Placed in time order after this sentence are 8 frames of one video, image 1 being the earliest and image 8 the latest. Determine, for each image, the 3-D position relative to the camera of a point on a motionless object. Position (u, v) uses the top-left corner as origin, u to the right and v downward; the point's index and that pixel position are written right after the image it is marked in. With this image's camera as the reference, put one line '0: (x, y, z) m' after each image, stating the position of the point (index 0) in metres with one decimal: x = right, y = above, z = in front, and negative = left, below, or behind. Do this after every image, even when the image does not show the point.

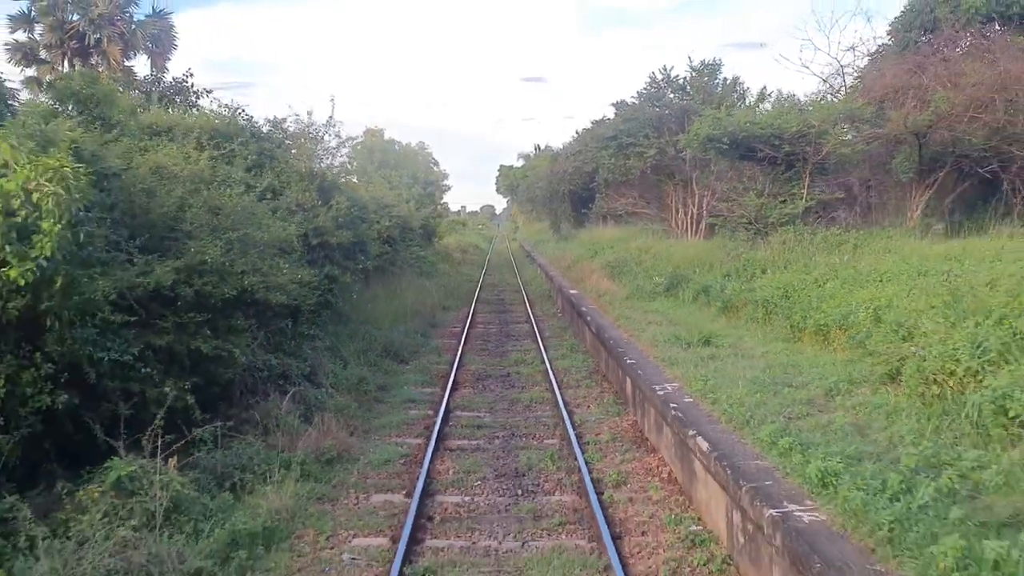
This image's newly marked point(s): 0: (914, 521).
0: (+1.4, -0.8, +3.5) m
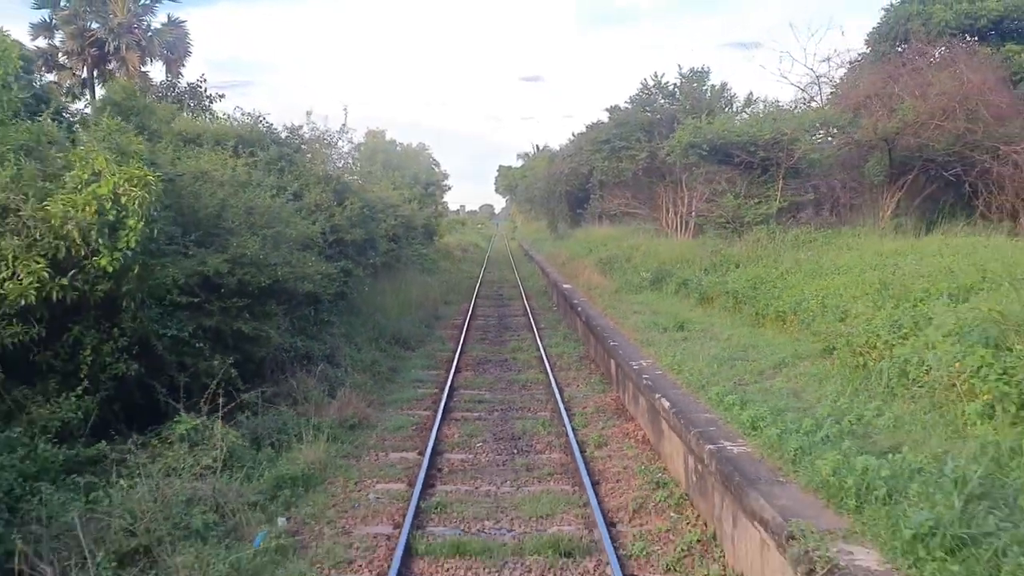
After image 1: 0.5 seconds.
0: (+1.3, -0.7, +4.6) m
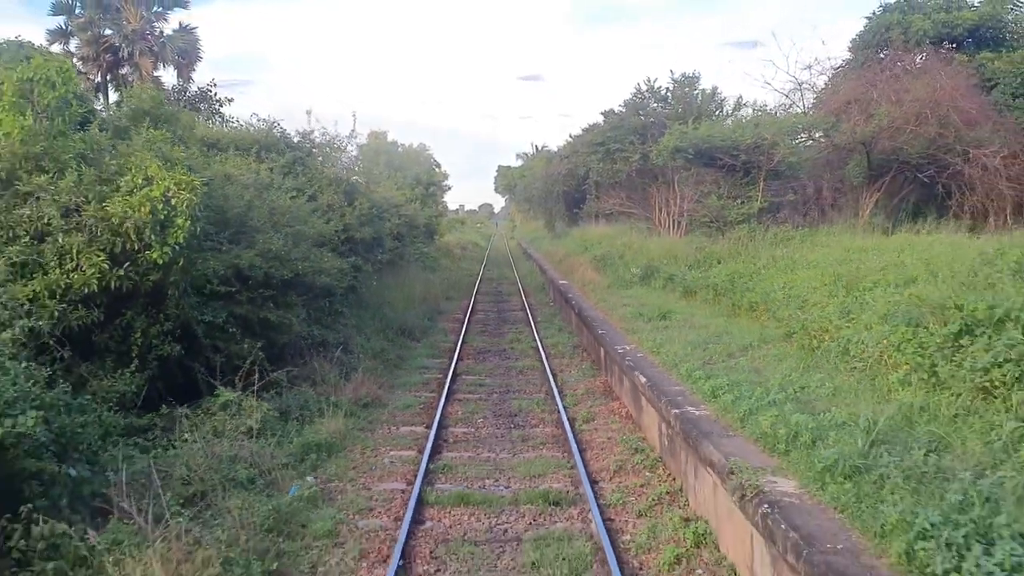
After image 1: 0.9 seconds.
0: (+1.3, -0.6, +5.5) m
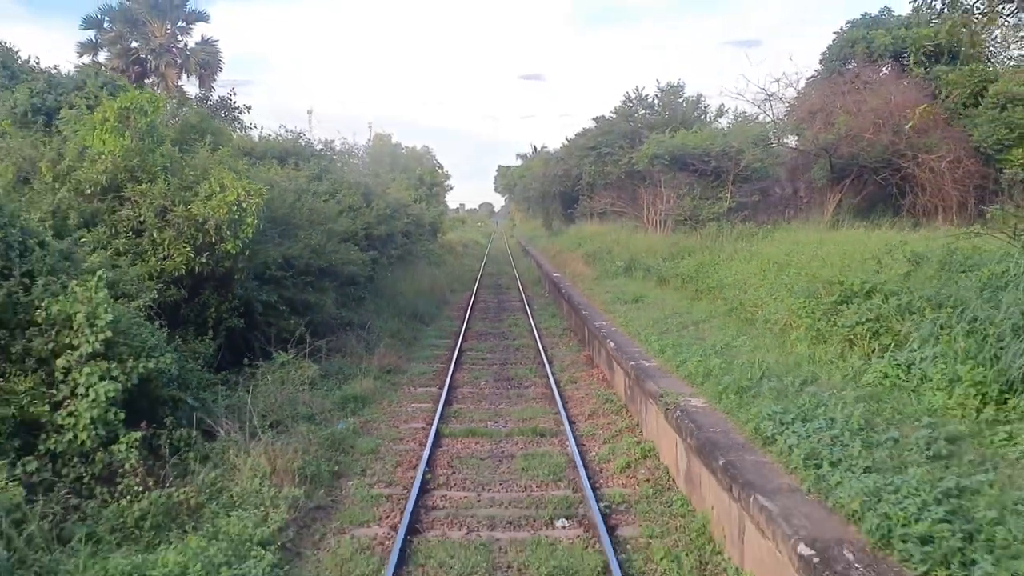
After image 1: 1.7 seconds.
0: (+1.3, -0.5, +7.4) m
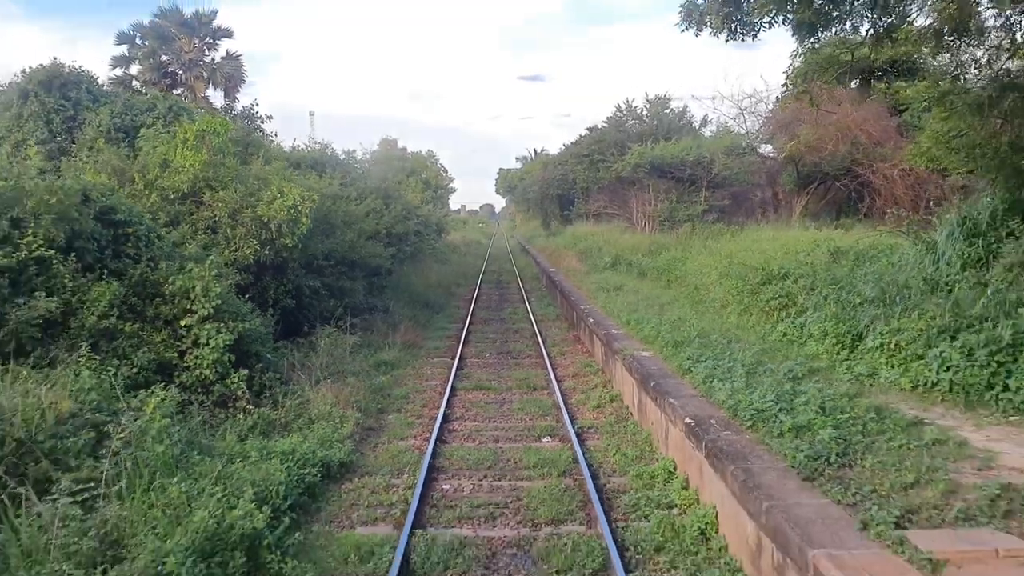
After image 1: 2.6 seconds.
0: (+1.3, -0.4, +9.6) m
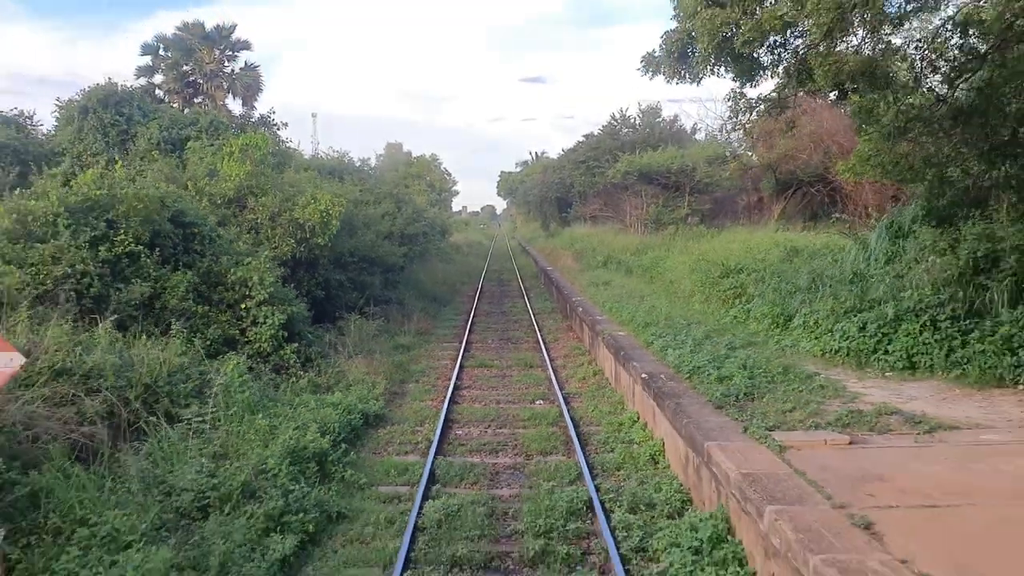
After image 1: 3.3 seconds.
0: (+1.3, -0.3, +11.4) m
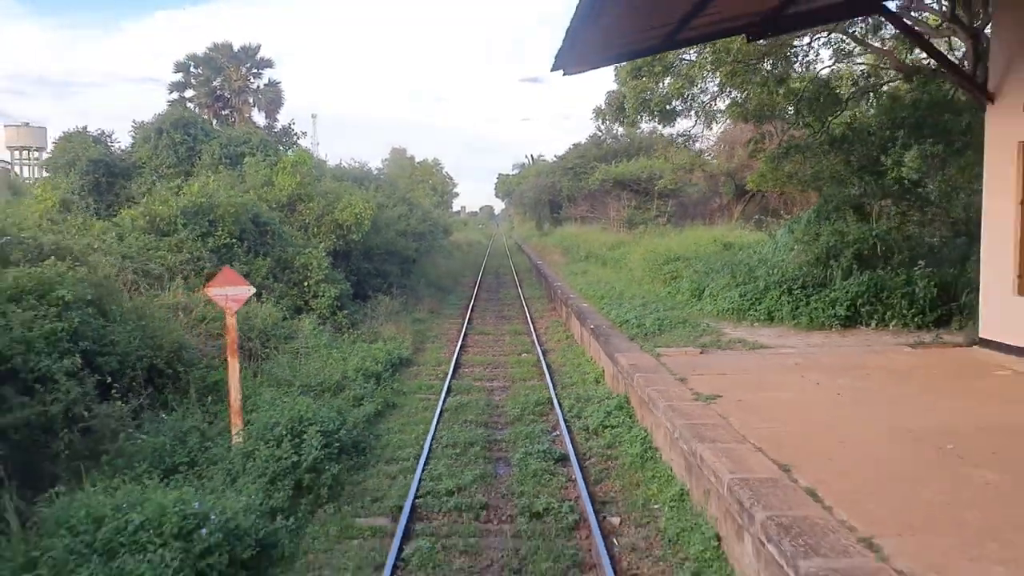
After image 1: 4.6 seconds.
0: (+1.2, -0.1, +14.9) m
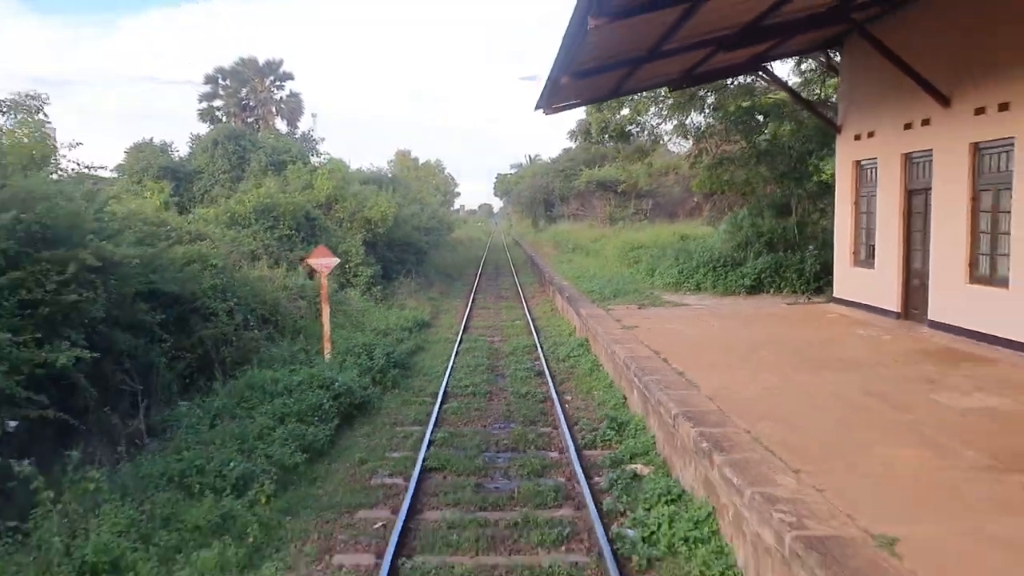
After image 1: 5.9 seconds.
0: (+1.1, +0.3, +18.7) m
